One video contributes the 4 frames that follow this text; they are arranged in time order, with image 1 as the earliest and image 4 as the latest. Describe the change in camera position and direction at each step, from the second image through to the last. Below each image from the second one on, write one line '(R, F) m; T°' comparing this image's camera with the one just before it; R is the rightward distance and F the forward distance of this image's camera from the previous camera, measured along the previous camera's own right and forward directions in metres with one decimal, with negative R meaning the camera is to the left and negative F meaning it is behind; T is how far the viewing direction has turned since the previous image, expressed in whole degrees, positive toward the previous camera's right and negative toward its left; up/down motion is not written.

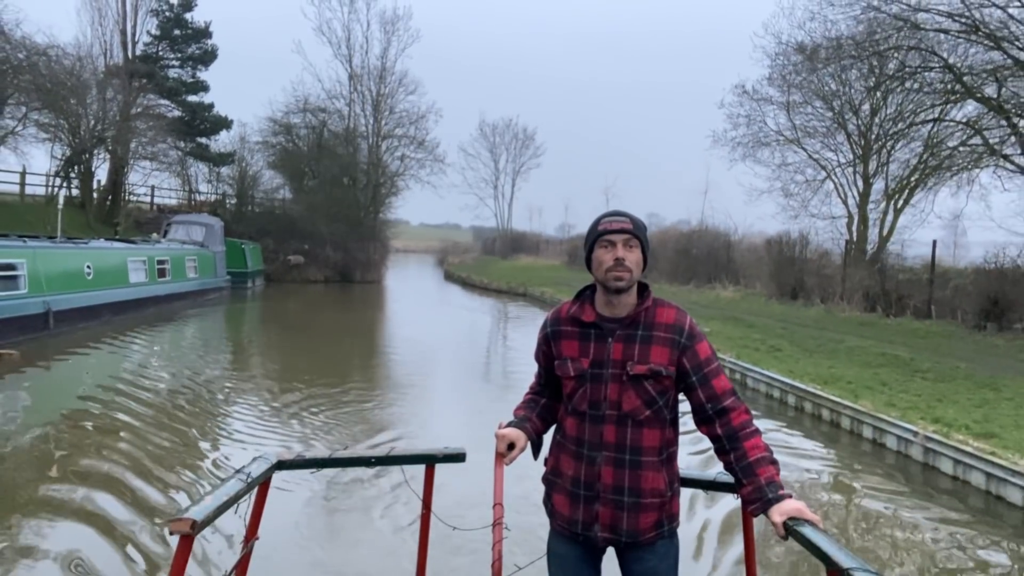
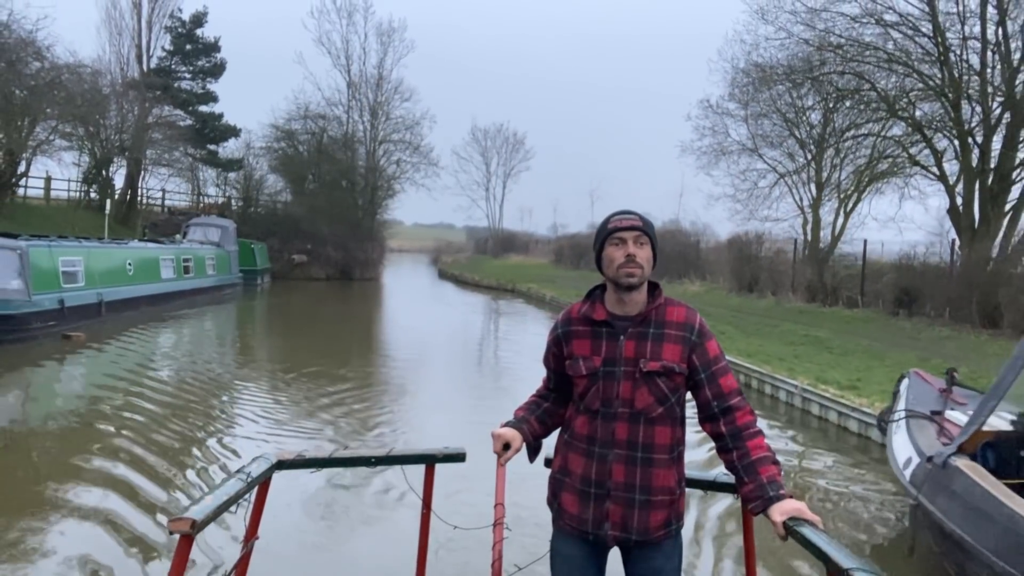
(+0.6, -0.4) m; -3°
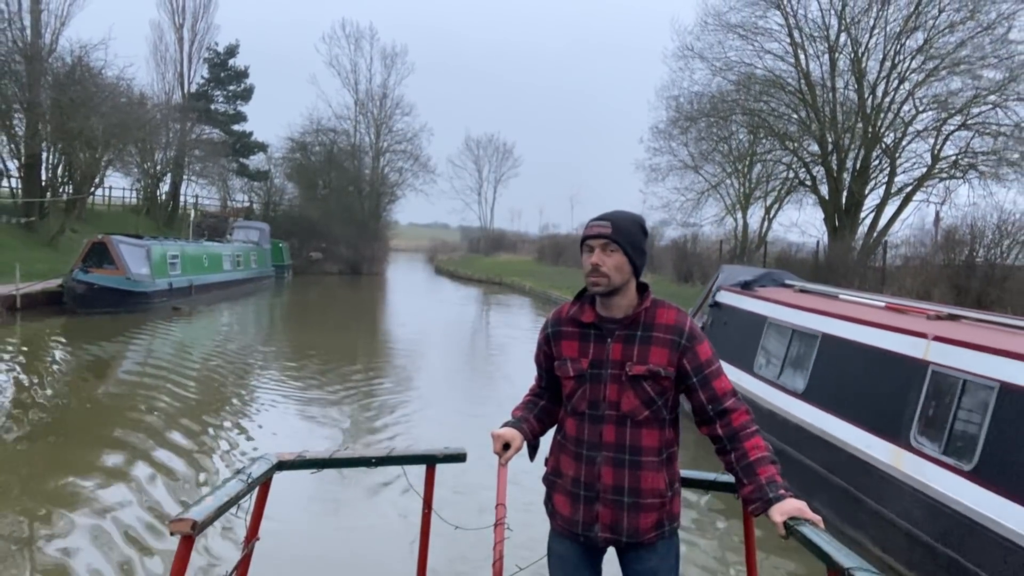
(+1.5, -0.8) m; -7°
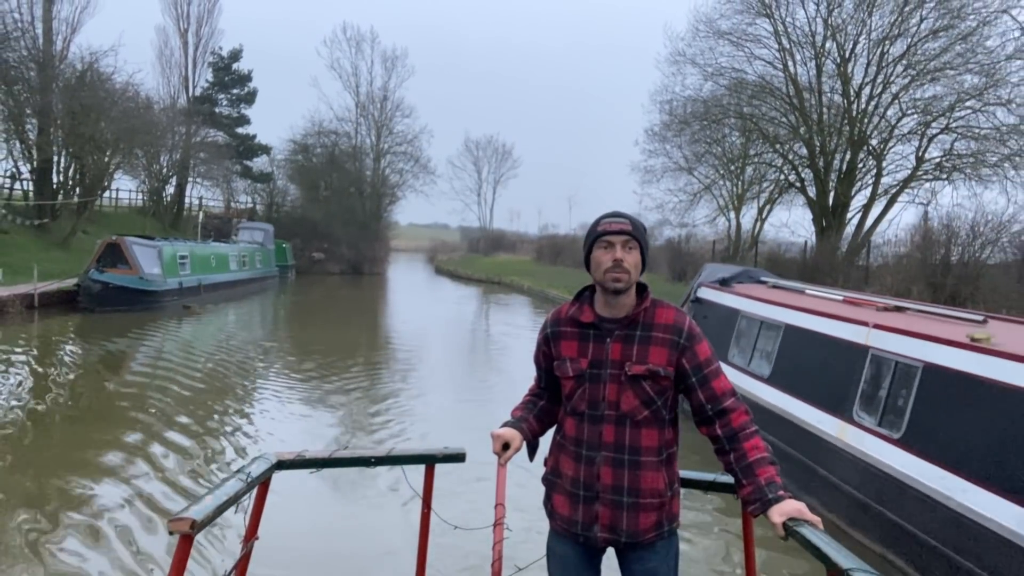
(+0.2, -0.1) m; -1°
